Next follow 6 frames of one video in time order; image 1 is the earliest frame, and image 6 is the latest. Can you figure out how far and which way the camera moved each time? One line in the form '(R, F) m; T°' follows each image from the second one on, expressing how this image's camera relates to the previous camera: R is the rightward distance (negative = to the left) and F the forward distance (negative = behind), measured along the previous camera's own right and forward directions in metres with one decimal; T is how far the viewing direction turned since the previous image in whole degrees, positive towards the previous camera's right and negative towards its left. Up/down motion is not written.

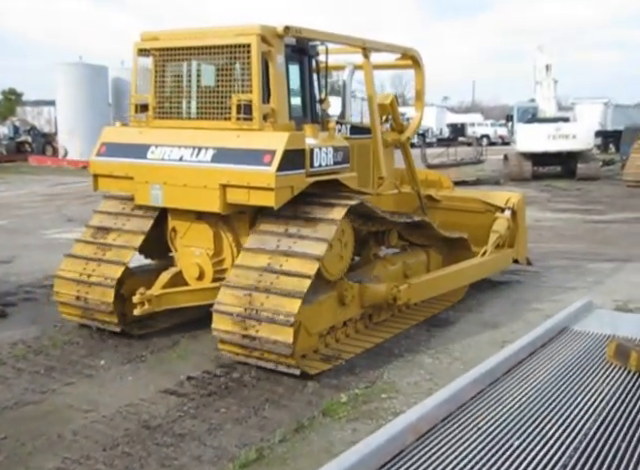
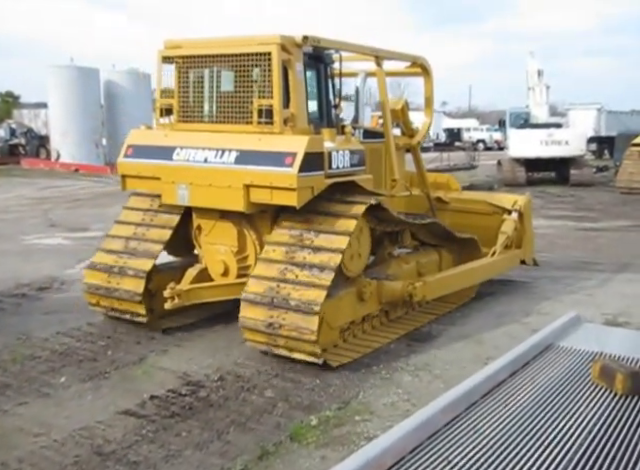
(+0.1, +0.2) m; 0°
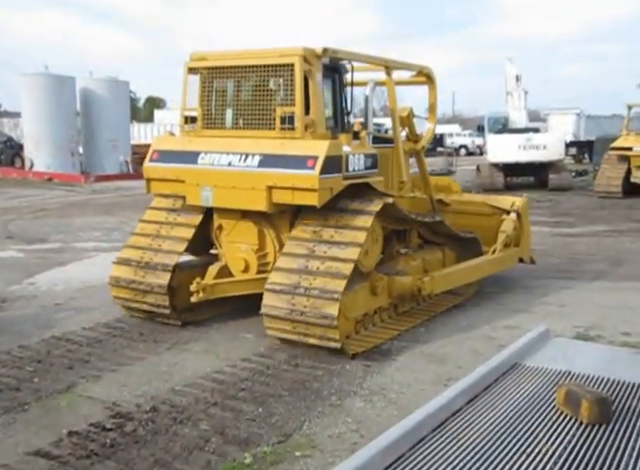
(+0.3, +0.4) m; +1°
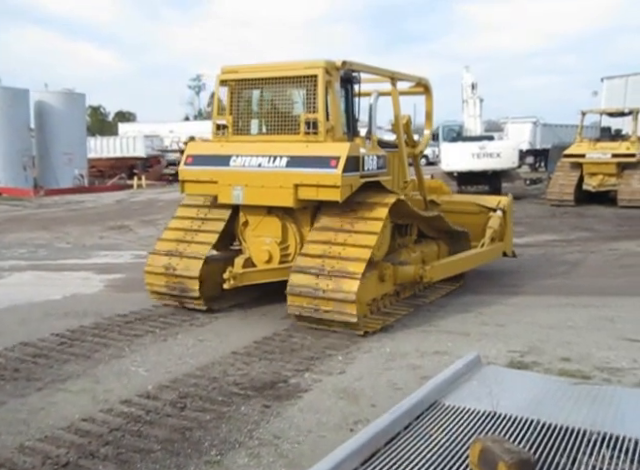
(+0.5, +0.7) m; +3°
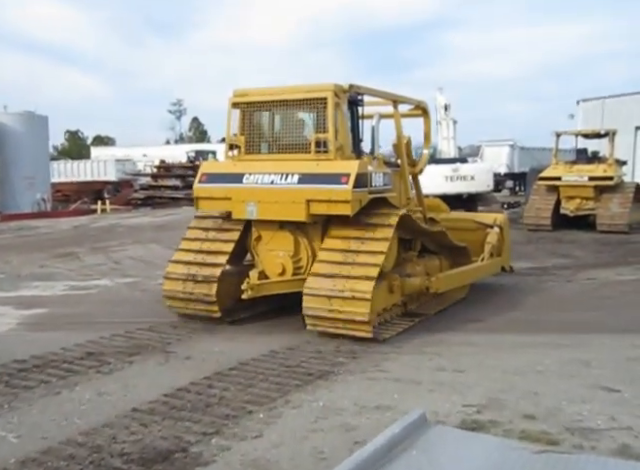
(+0.4, +0.9) m; +1°
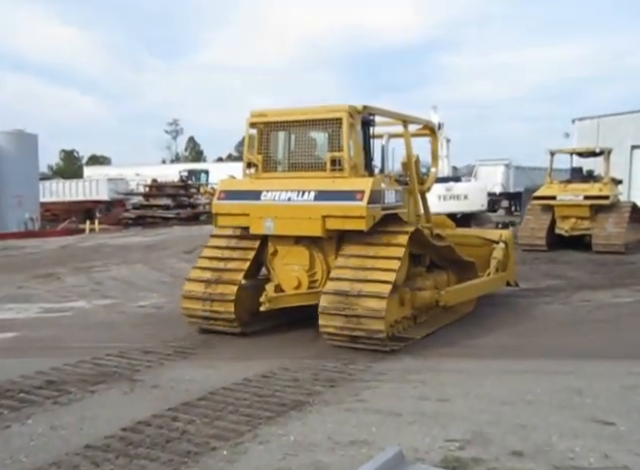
(+0.2, +0.4) m; 0°
